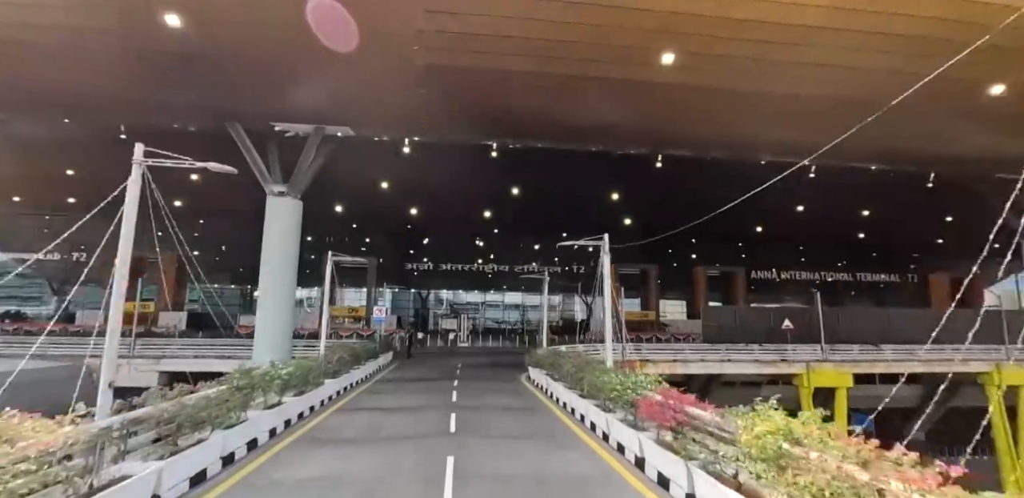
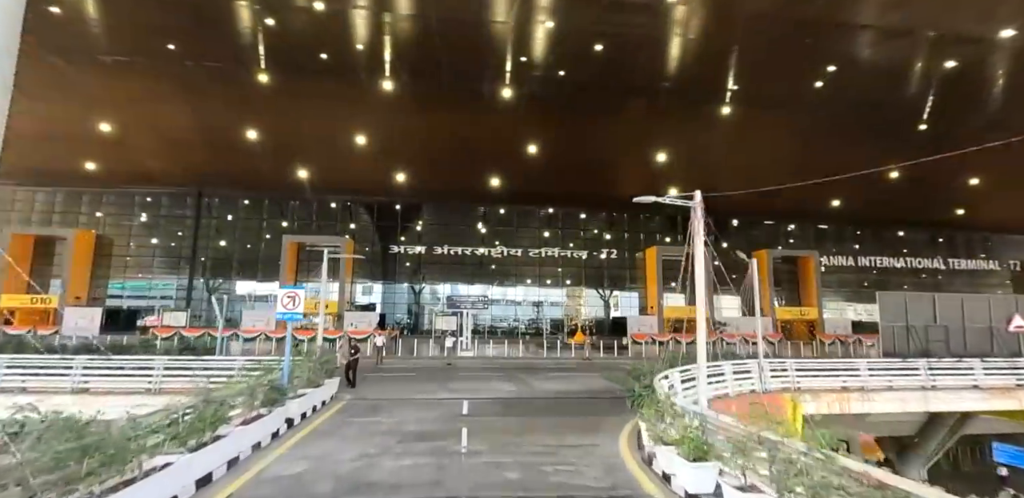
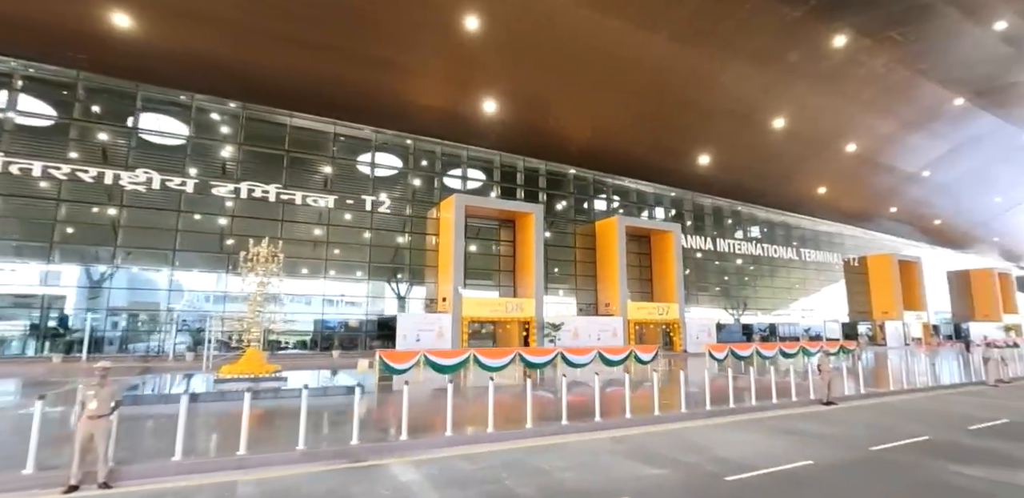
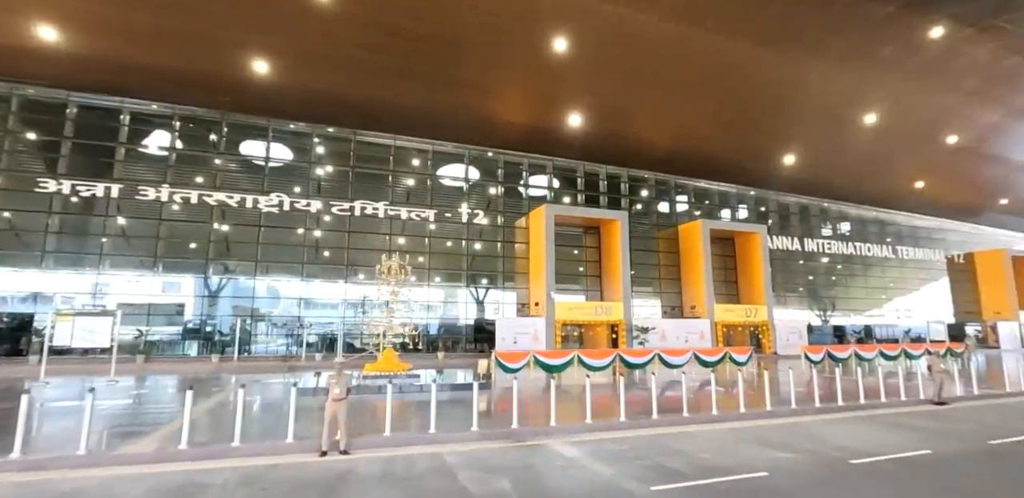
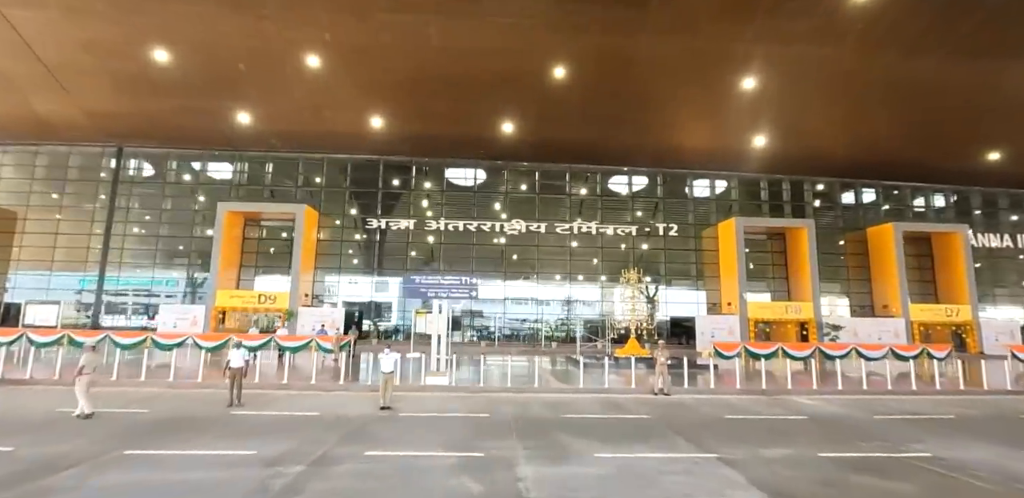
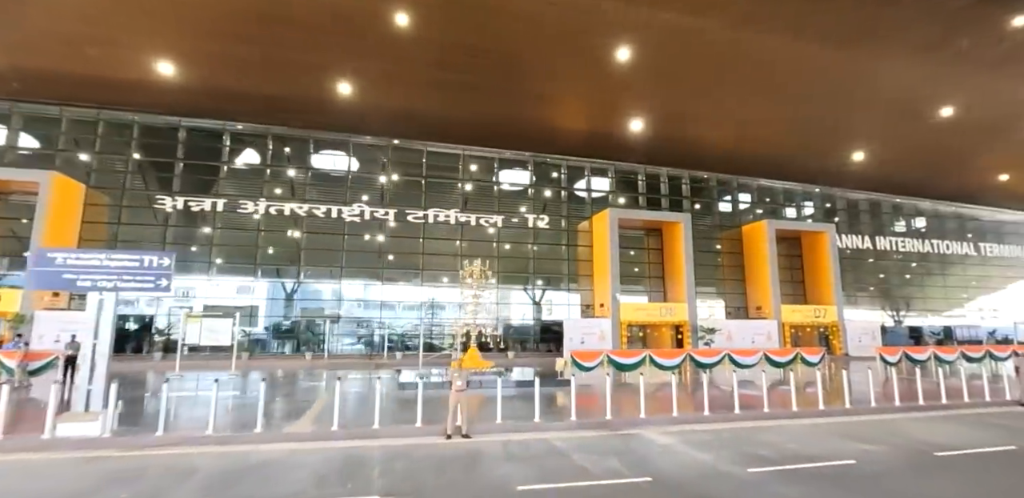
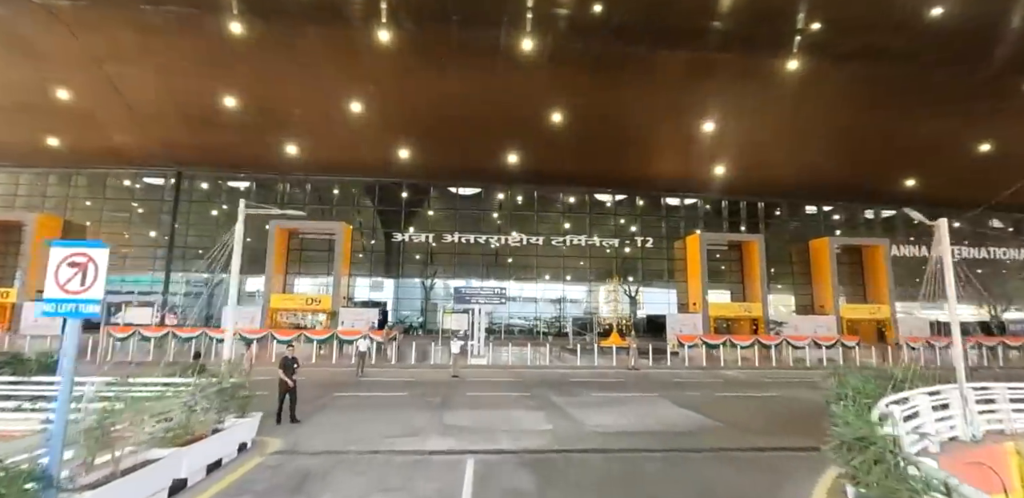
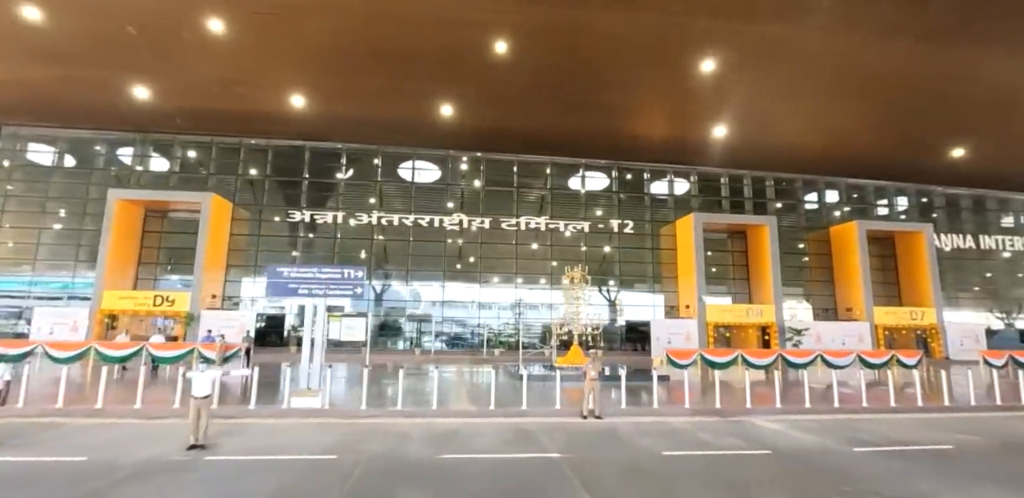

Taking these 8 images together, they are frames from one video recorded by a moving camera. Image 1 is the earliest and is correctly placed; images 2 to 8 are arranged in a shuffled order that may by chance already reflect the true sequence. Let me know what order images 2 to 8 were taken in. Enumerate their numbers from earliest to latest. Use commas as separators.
2, 7, 5, 8, 6, 4, 3
